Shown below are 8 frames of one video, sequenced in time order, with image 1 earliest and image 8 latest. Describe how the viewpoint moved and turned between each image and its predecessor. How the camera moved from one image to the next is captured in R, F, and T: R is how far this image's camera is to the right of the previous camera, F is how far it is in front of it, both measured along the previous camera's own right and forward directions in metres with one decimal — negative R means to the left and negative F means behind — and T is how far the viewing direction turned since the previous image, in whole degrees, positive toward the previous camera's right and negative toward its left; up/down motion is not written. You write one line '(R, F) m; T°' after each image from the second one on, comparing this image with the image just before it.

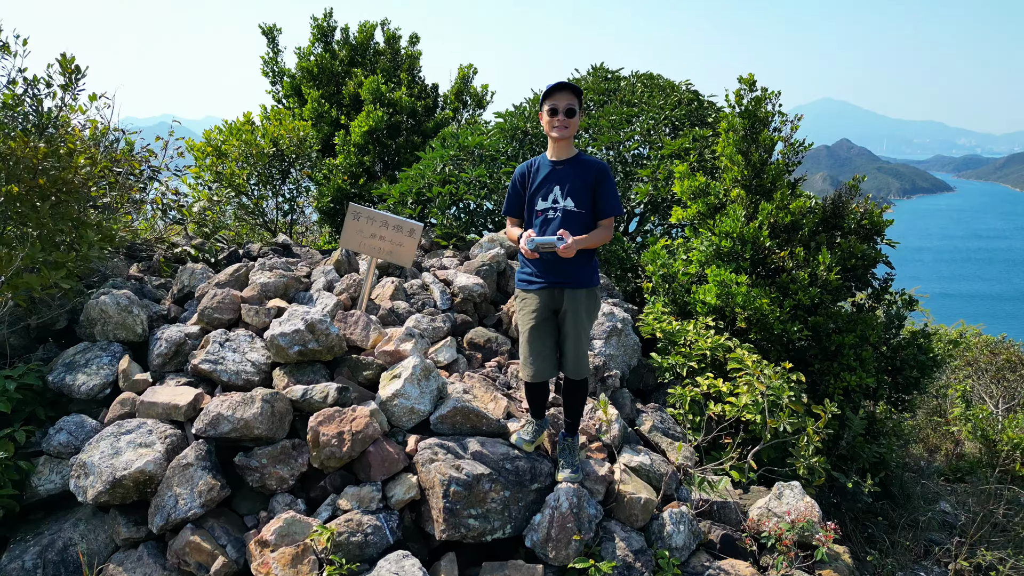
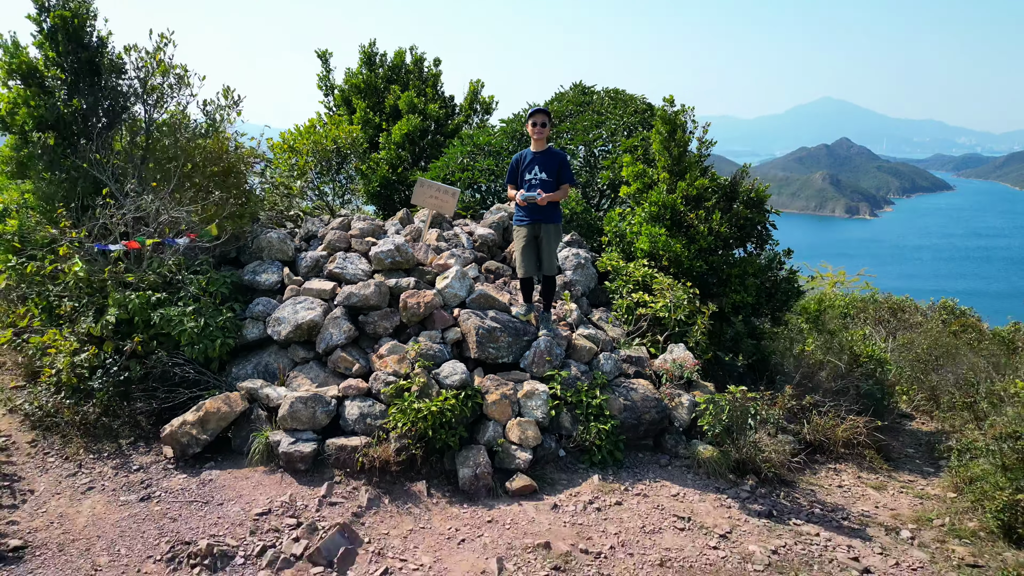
(0.0, -1.0) m; 0°
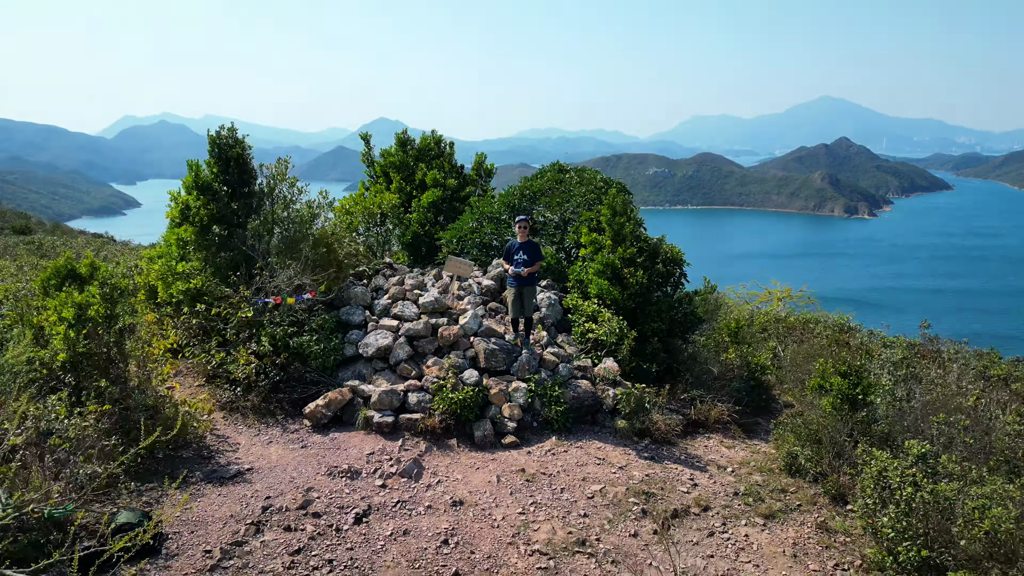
(0.0, -1.4) m; 0°
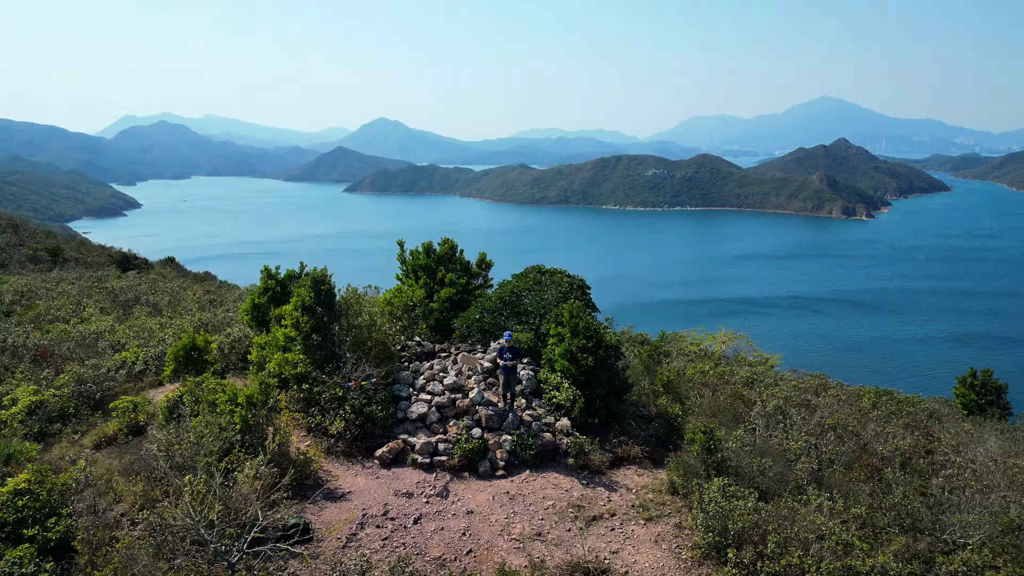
(+0.1, -2.1) m; 0°
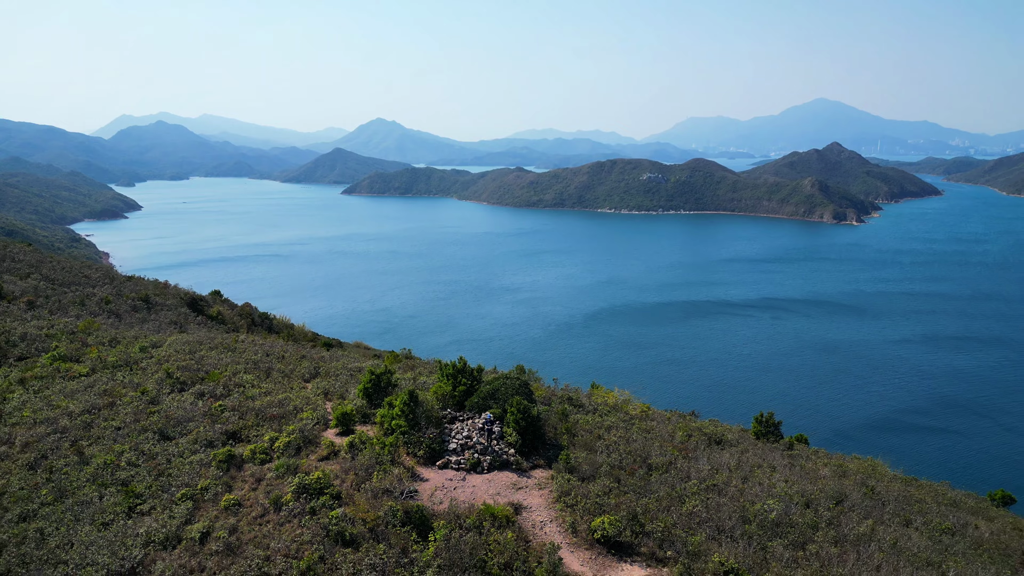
(+0.3, -8.5) m; 0°
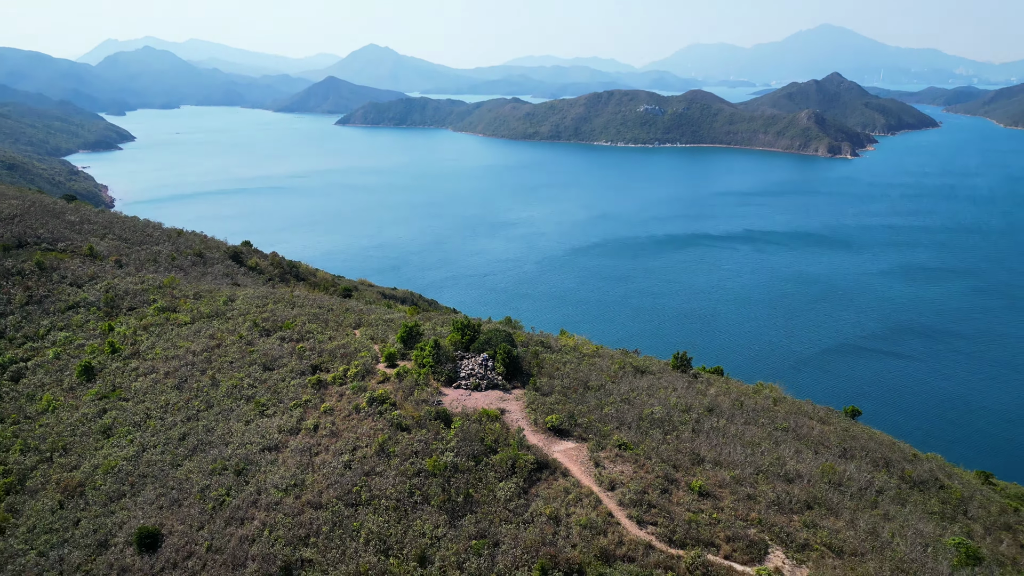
(+0.2, -8.0) m; 0°
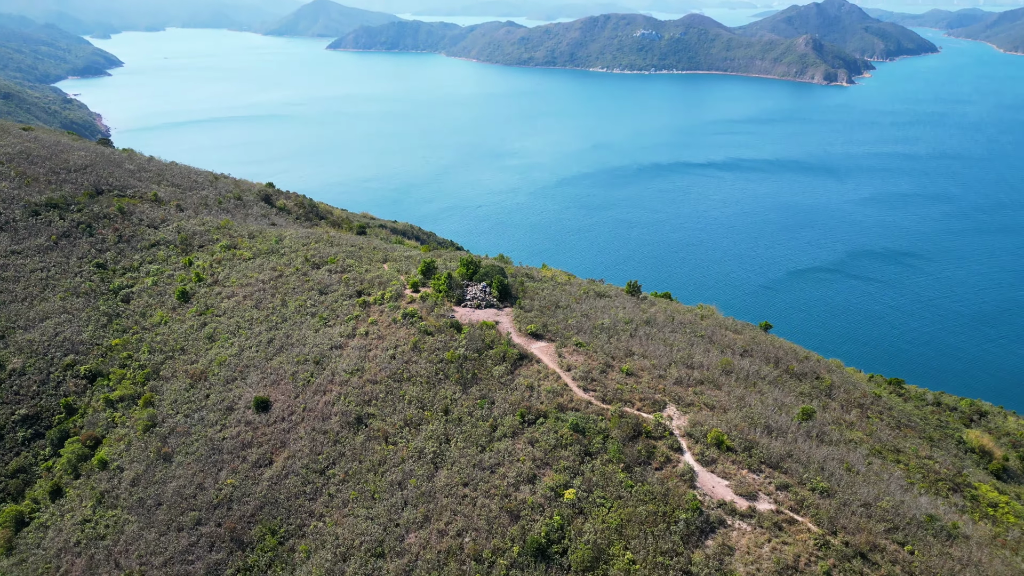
(+0.1, -8.7) m; 0°
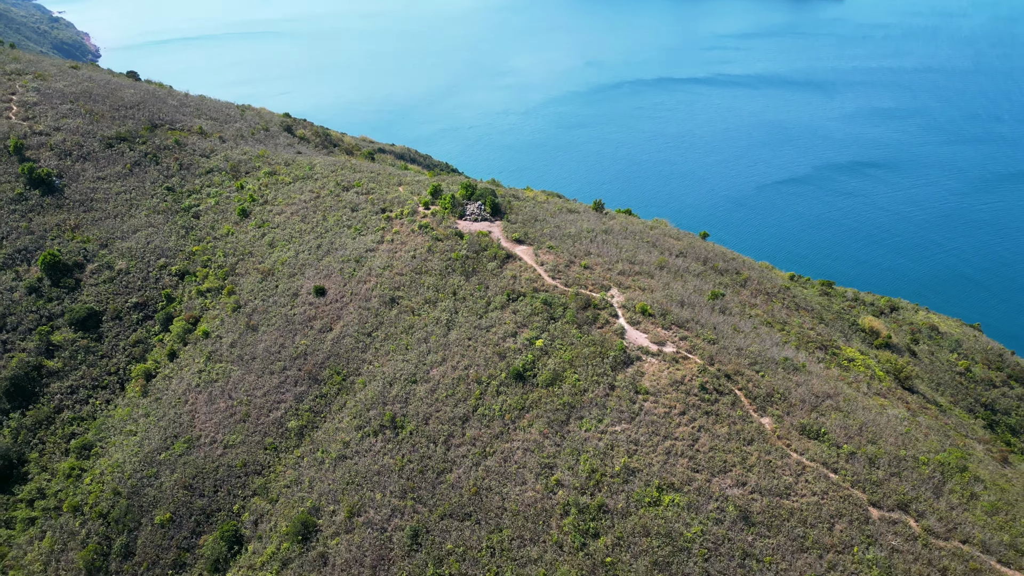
(+0.3, -10.1) m; 0°
